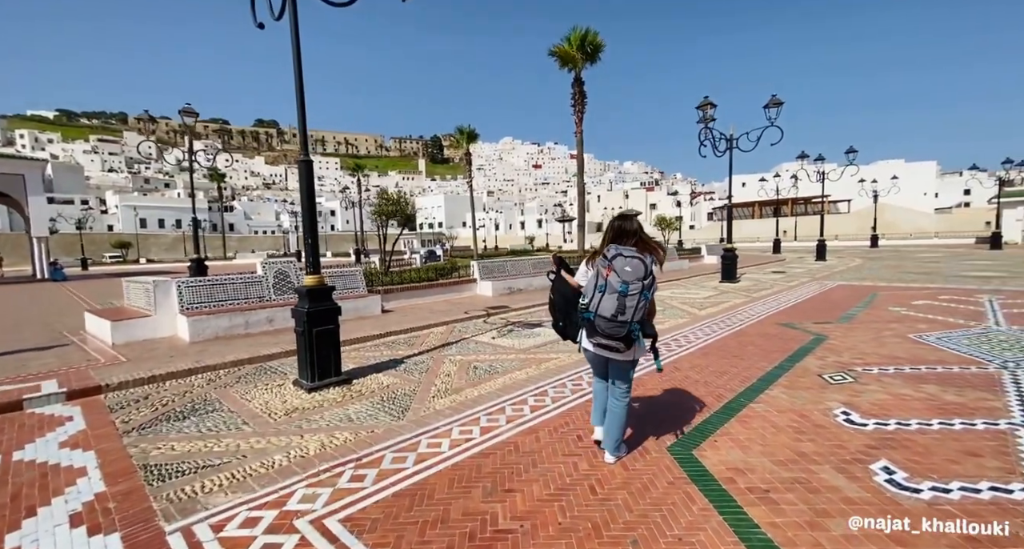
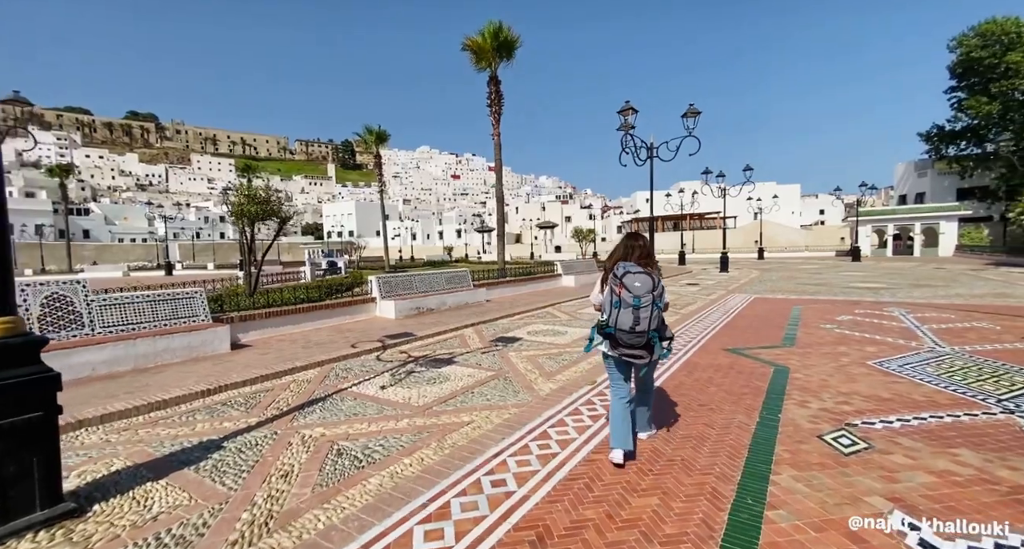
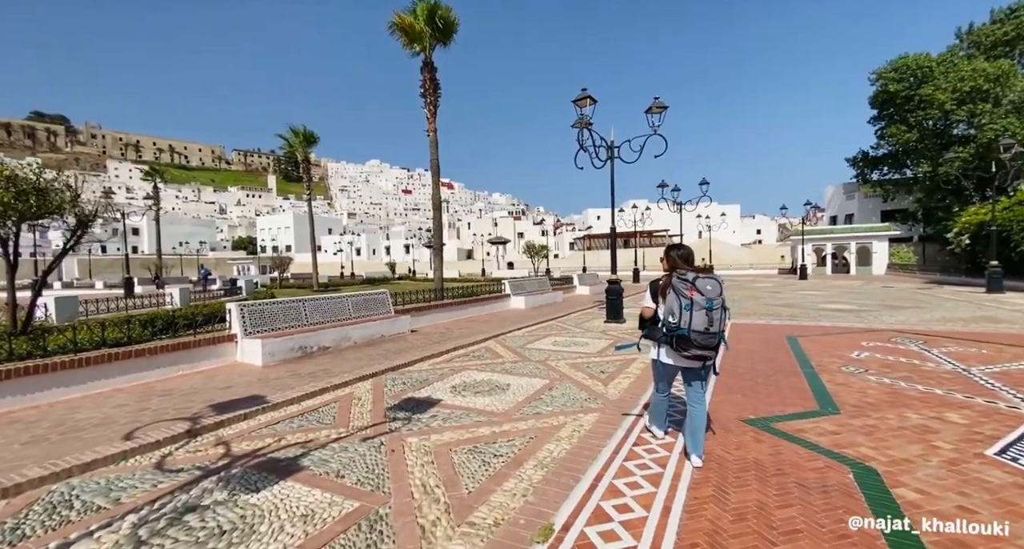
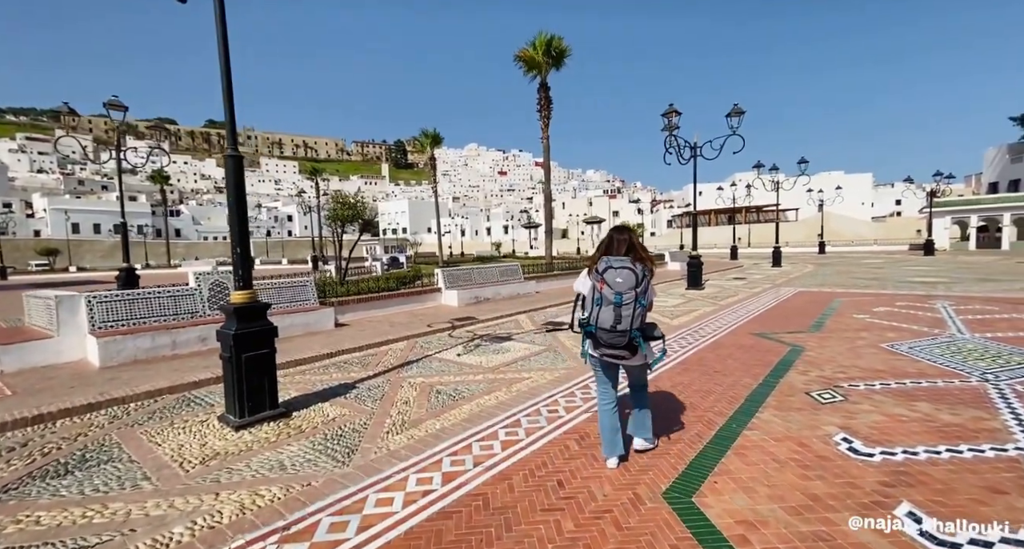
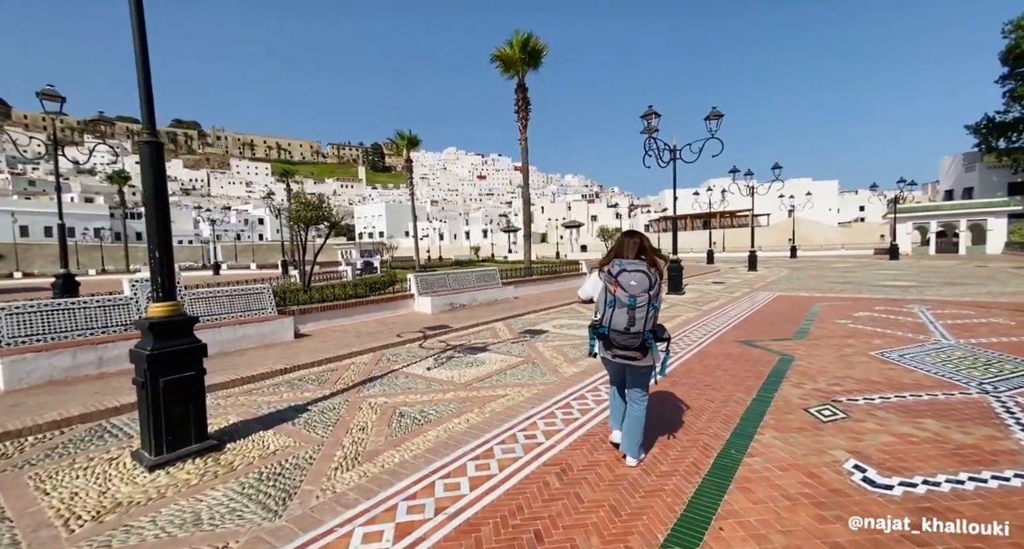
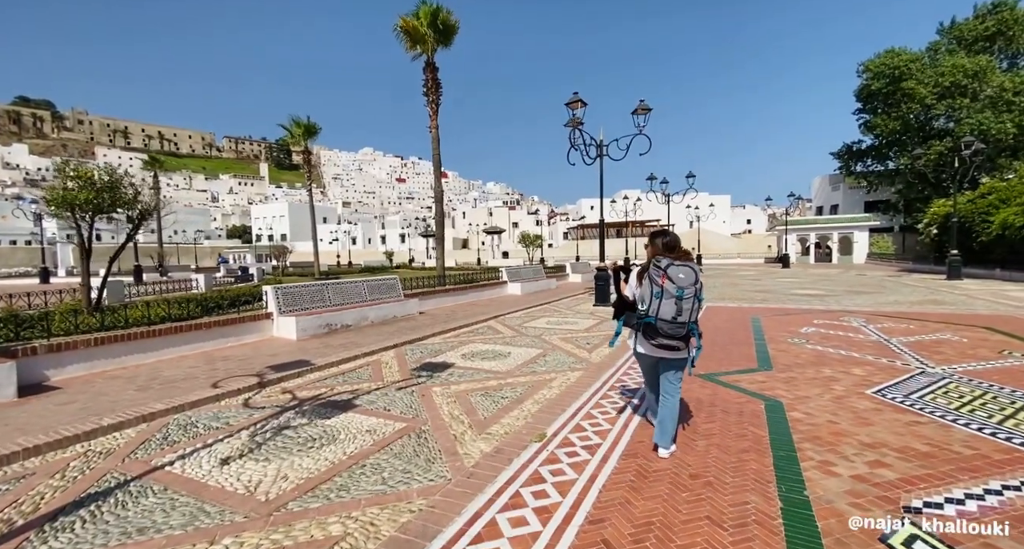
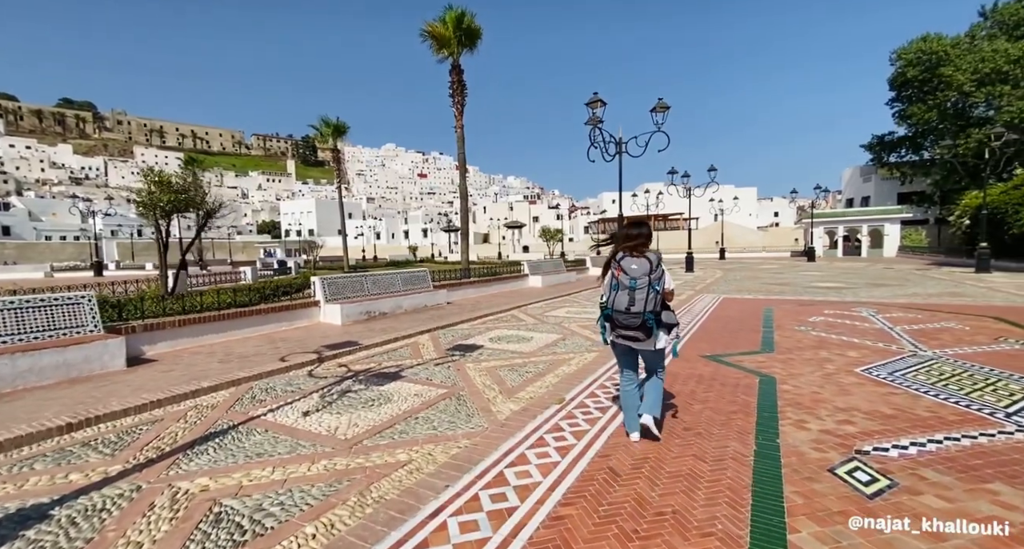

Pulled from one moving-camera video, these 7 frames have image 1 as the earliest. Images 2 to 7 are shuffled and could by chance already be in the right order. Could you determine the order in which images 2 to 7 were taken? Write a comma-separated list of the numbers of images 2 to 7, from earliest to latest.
4, 5, 2, 7, 6, 3
